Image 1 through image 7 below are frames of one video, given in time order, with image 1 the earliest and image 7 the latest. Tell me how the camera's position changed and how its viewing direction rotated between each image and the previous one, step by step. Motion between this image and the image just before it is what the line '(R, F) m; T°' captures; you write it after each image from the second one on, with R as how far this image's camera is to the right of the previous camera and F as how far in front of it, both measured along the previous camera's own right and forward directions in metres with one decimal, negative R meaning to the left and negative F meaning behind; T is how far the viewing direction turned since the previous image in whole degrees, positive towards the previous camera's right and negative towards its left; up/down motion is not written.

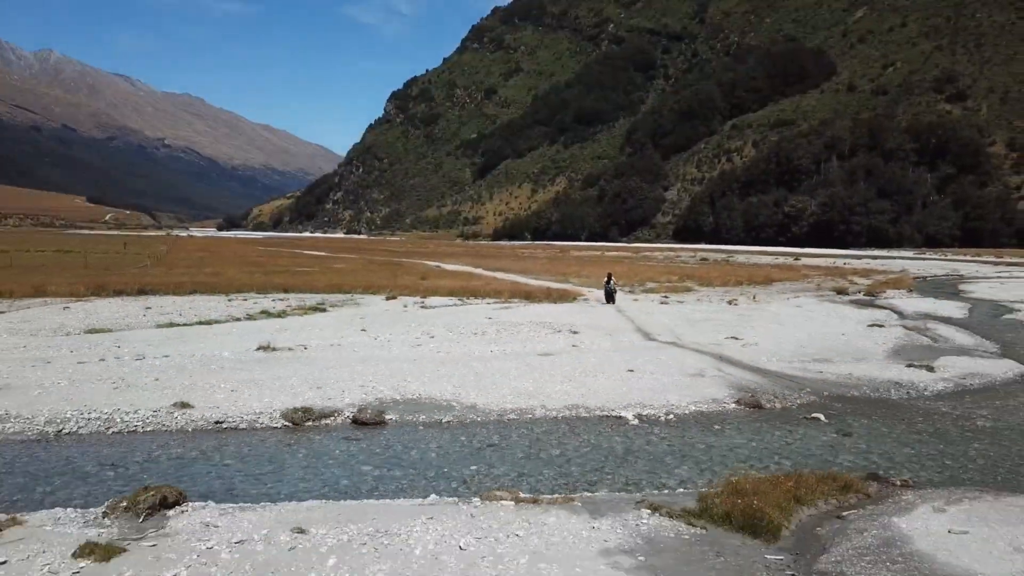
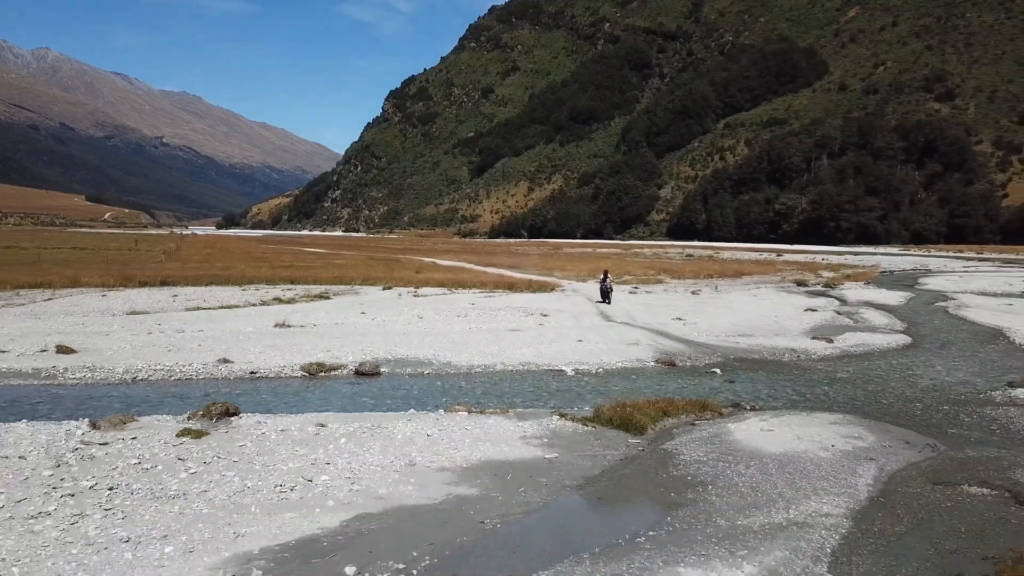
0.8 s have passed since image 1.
(+1.0, -5.1) m; 0°
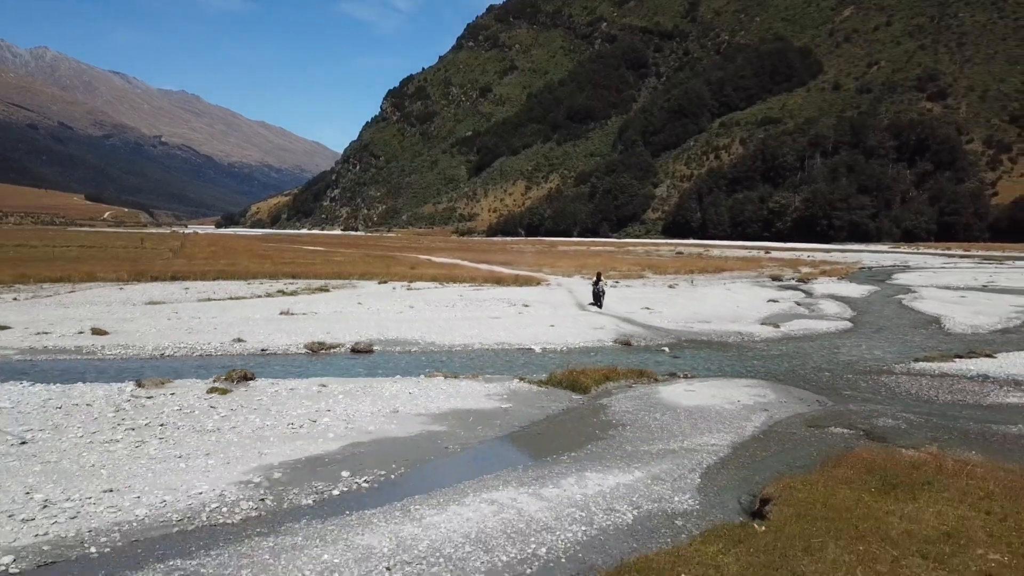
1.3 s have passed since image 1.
(+0.8, -3.4) m; 0°
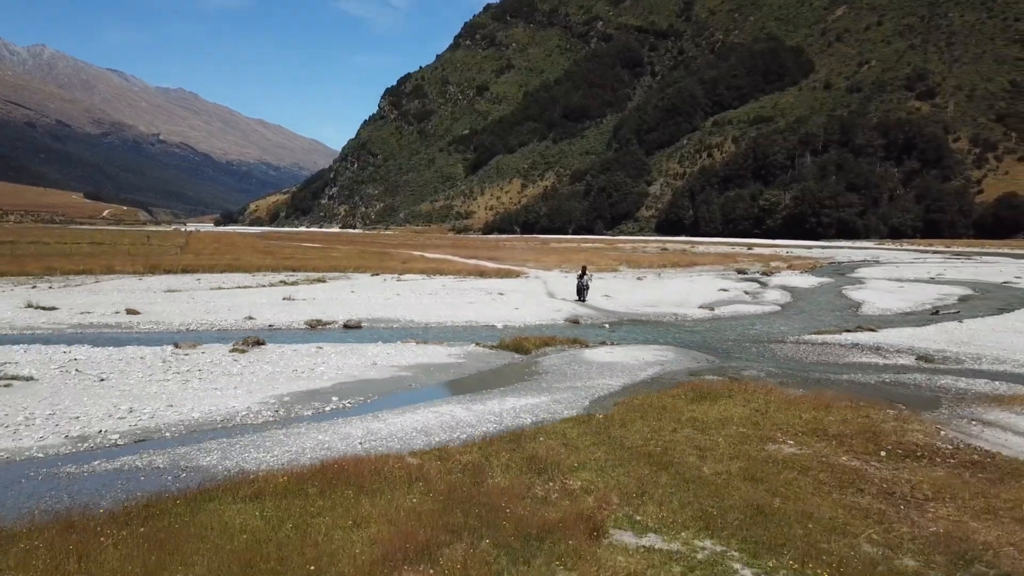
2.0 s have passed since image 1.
(+1.4, -5.1) m; 0°
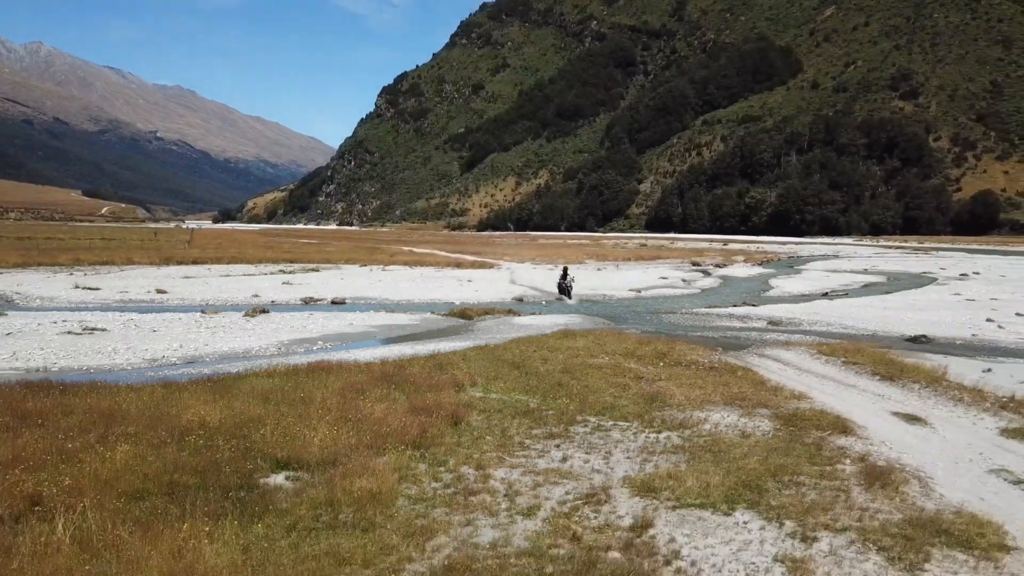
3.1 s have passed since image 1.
(+2.3, -7.6) m; 0°
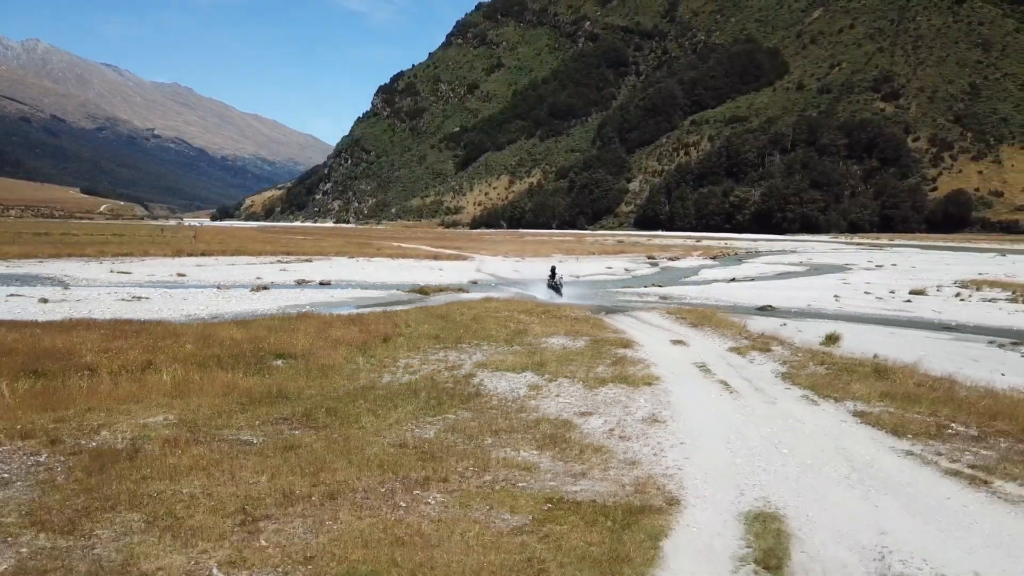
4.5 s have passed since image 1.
(+2.9, -9.1) m; 0°
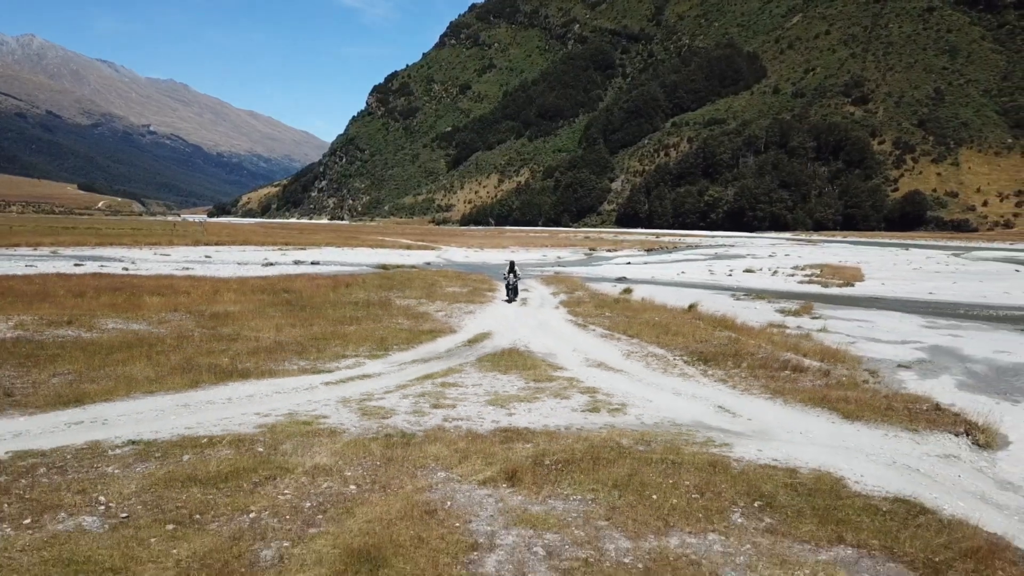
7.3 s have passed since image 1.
(+4.7, -16.5) m; 0°
